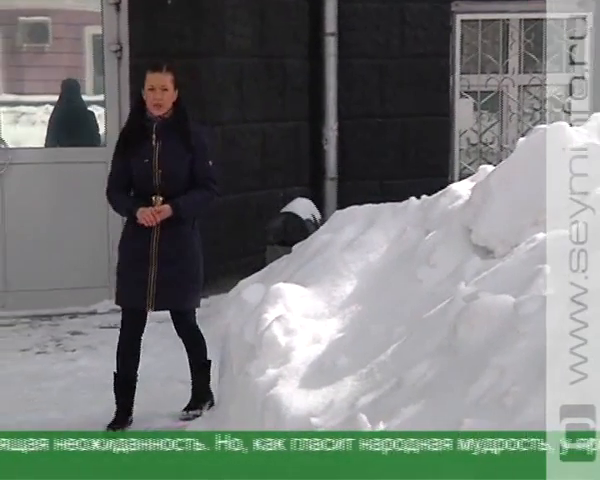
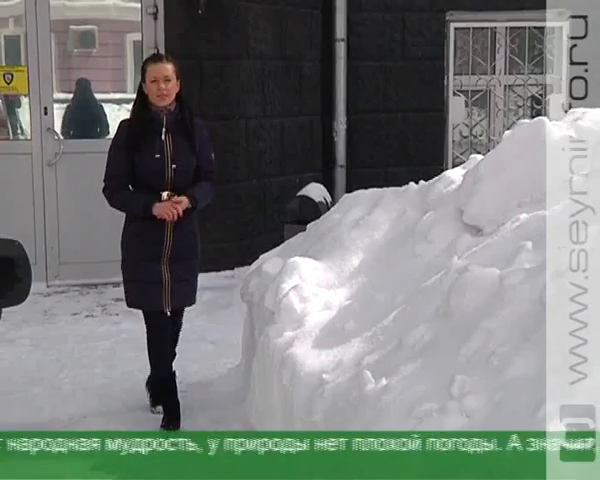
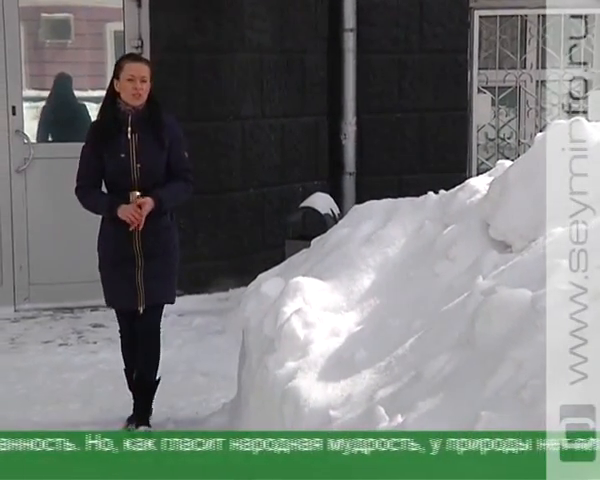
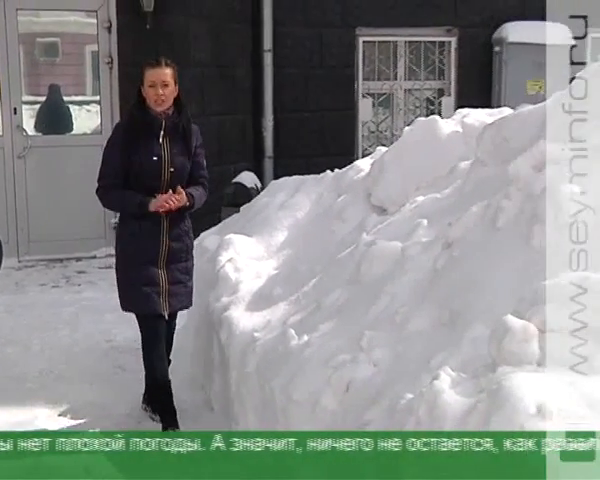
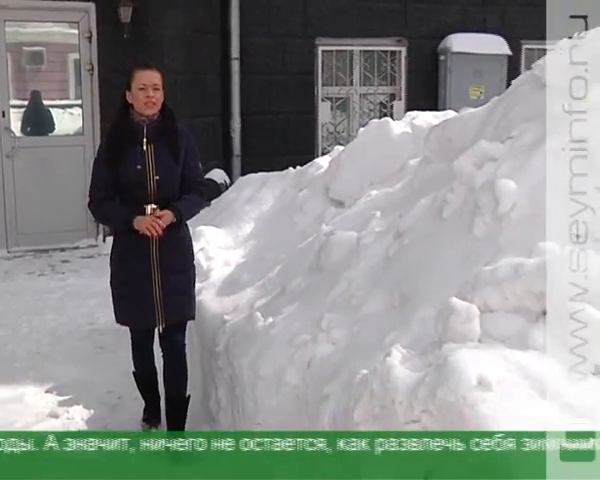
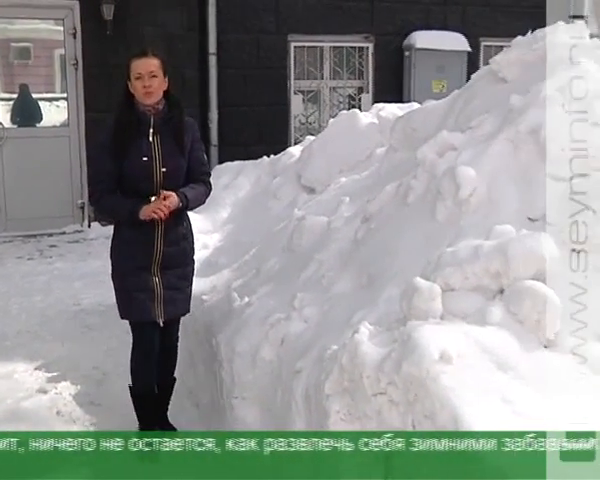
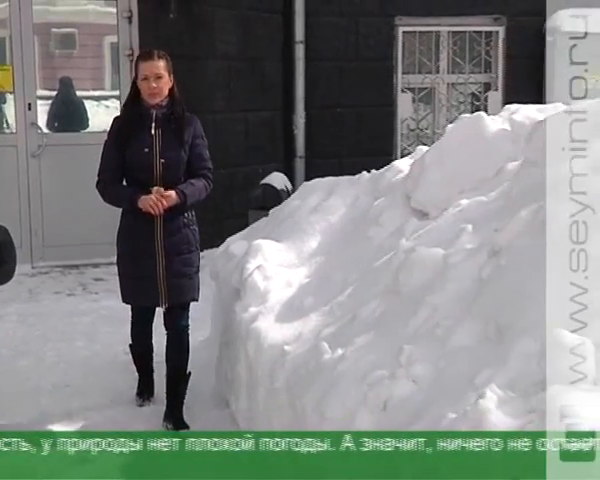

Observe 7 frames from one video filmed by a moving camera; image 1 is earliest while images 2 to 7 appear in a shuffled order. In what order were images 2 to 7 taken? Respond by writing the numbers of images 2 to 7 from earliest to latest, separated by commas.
3, 2, 7, 4, 5, 6
